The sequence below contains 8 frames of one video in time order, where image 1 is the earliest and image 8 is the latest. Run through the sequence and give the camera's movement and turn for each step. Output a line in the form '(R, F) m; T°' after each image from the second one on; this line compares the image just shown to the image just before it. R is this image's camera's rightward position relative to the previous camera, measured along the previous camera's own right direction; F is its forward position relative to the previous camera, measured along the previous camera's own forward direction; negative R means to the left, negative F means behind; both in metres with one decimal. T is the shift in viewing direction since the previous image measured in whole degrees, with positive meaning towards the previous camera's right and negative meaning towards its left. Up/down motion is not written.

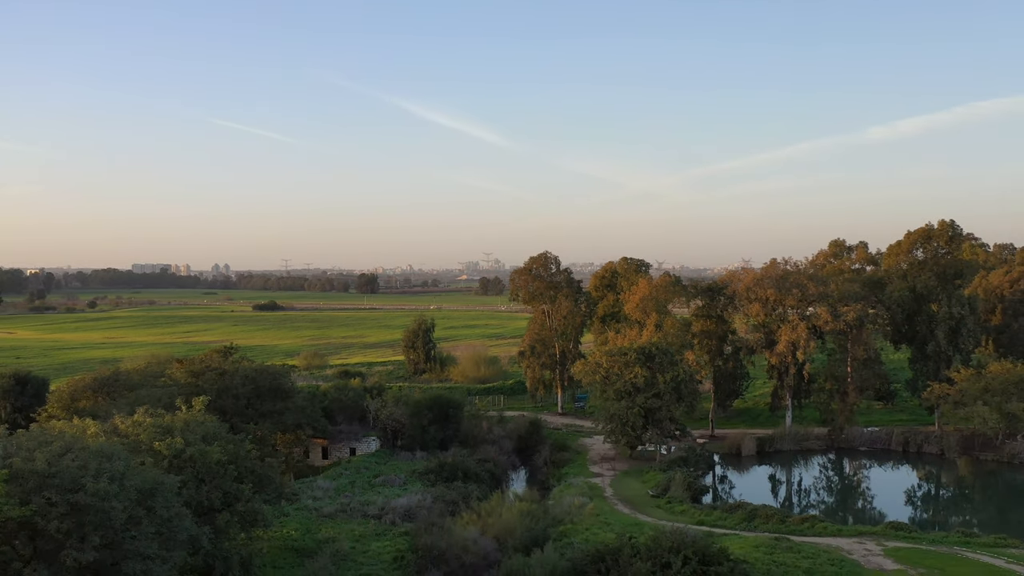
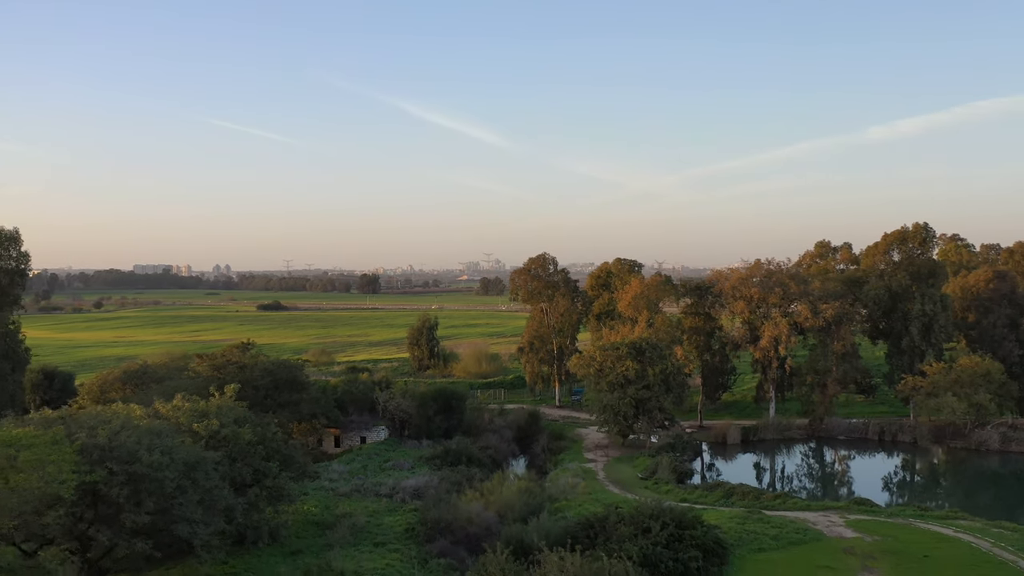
(0.0, -2.0) m; 0°
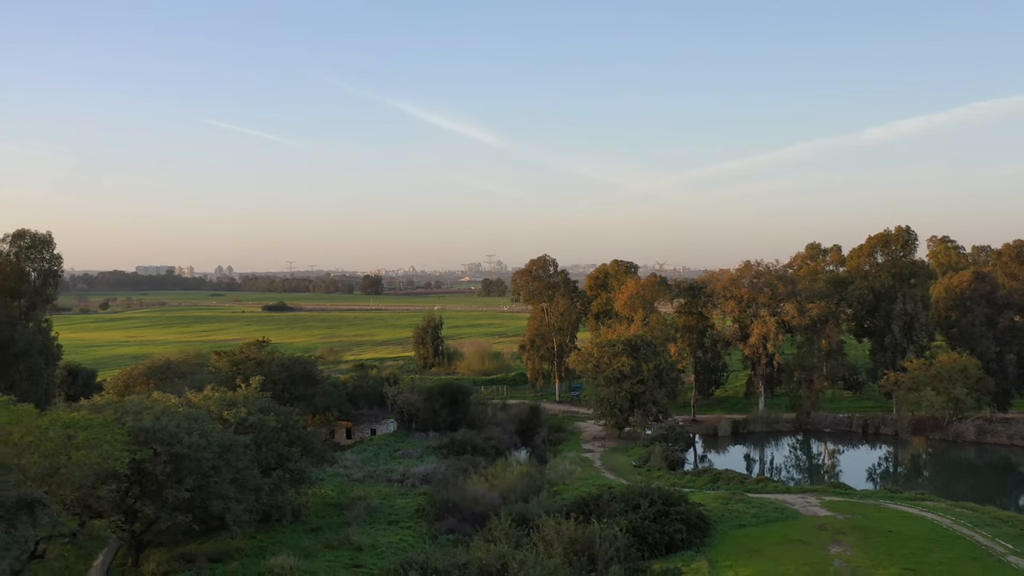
(0.0, -1.7) m; 0°
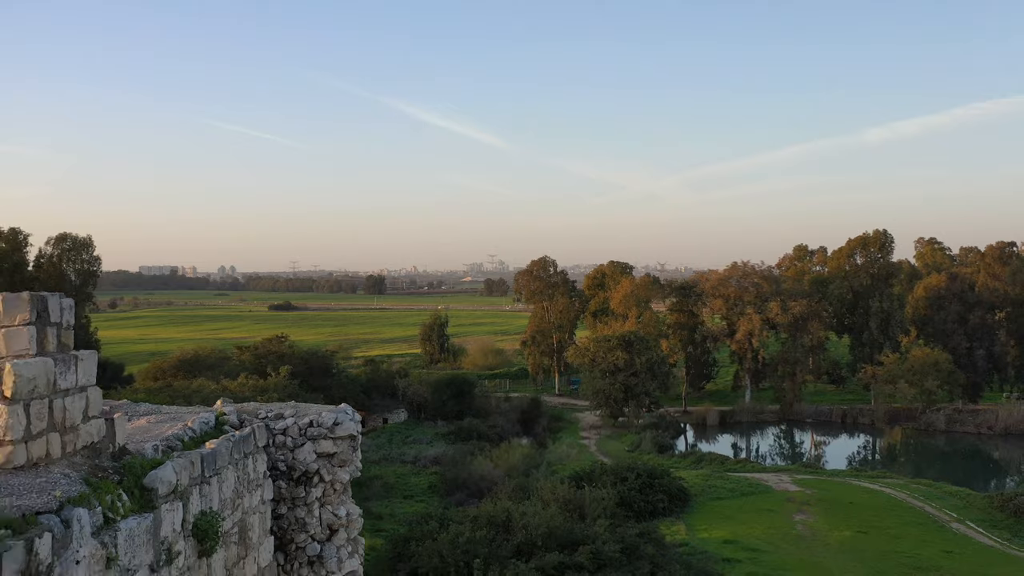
(0.0, -2.4) m; 0°
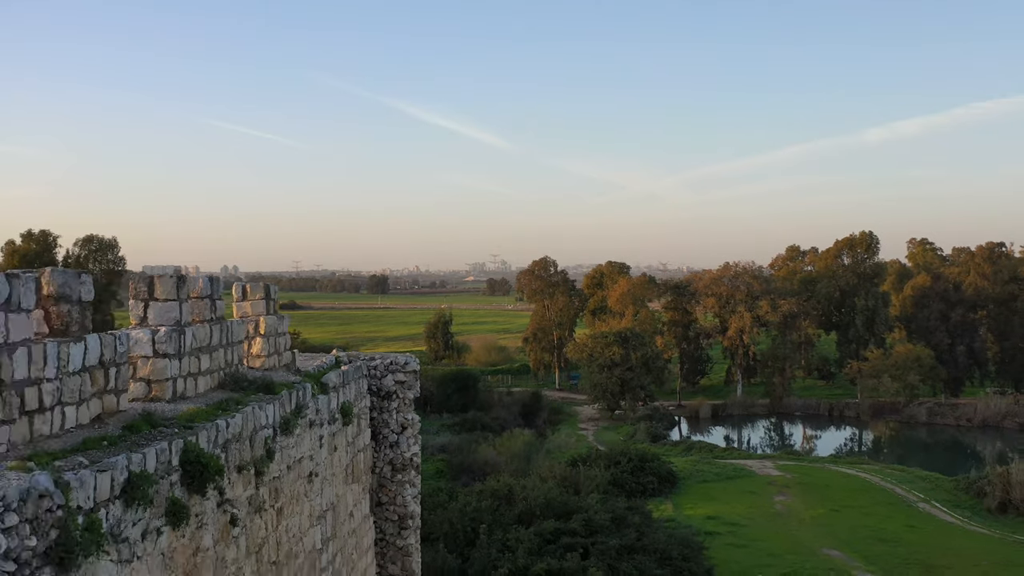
(0.0, -1.8) m; 0°
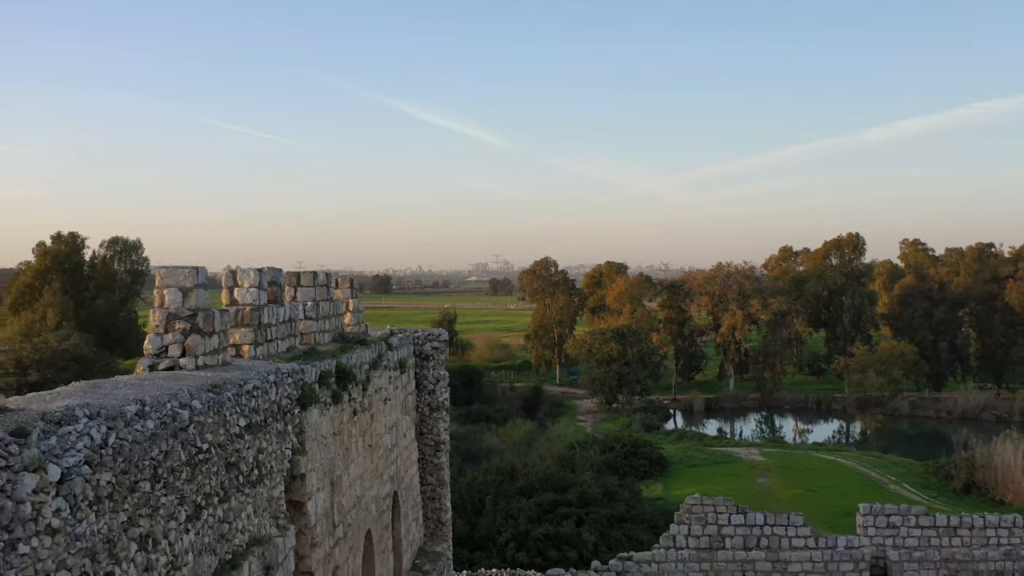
(0.0, -1.8) m; 0°
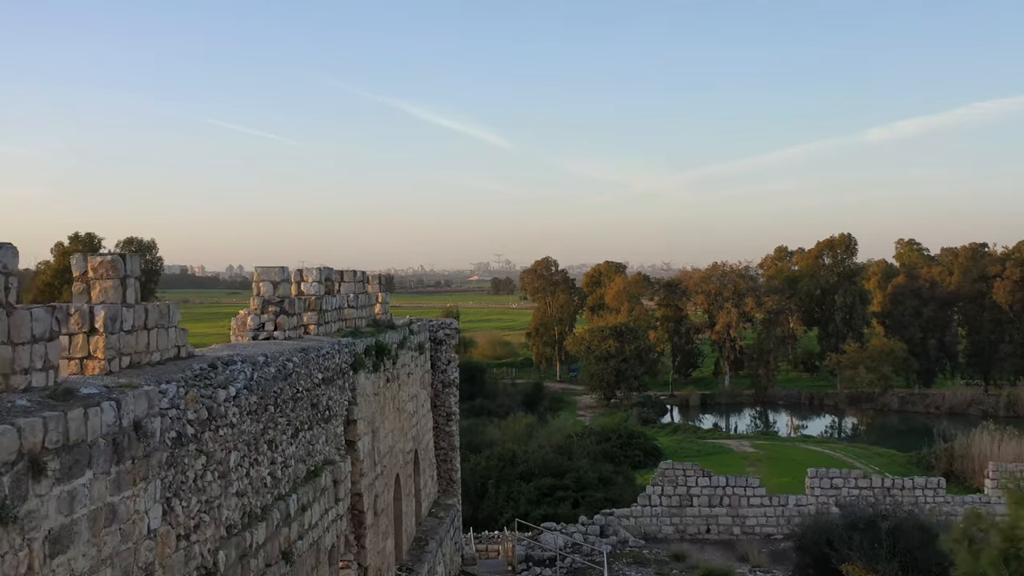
(0.0, -1.2) m; 0°
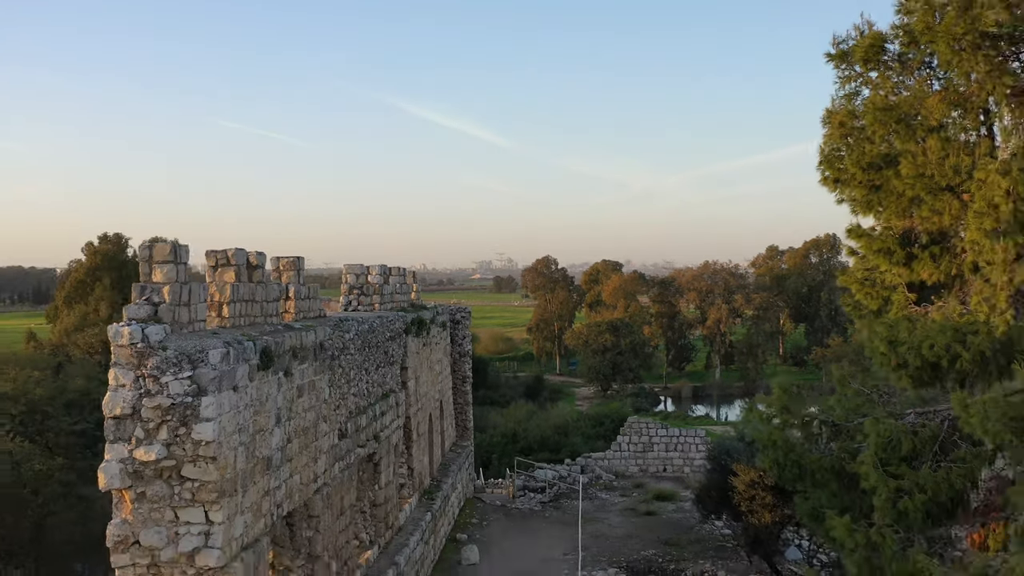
(0.0, -2.3) m; 0°
